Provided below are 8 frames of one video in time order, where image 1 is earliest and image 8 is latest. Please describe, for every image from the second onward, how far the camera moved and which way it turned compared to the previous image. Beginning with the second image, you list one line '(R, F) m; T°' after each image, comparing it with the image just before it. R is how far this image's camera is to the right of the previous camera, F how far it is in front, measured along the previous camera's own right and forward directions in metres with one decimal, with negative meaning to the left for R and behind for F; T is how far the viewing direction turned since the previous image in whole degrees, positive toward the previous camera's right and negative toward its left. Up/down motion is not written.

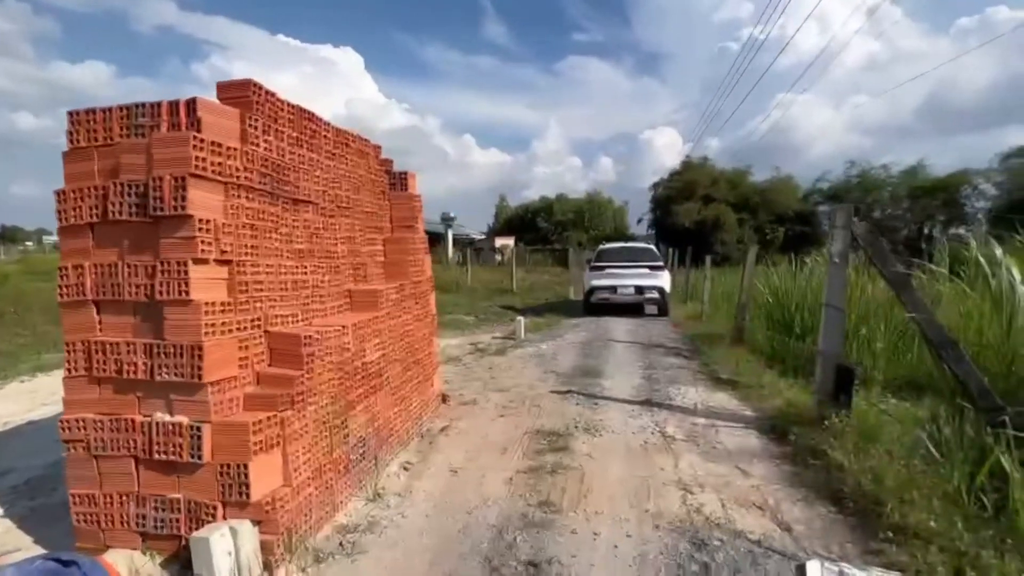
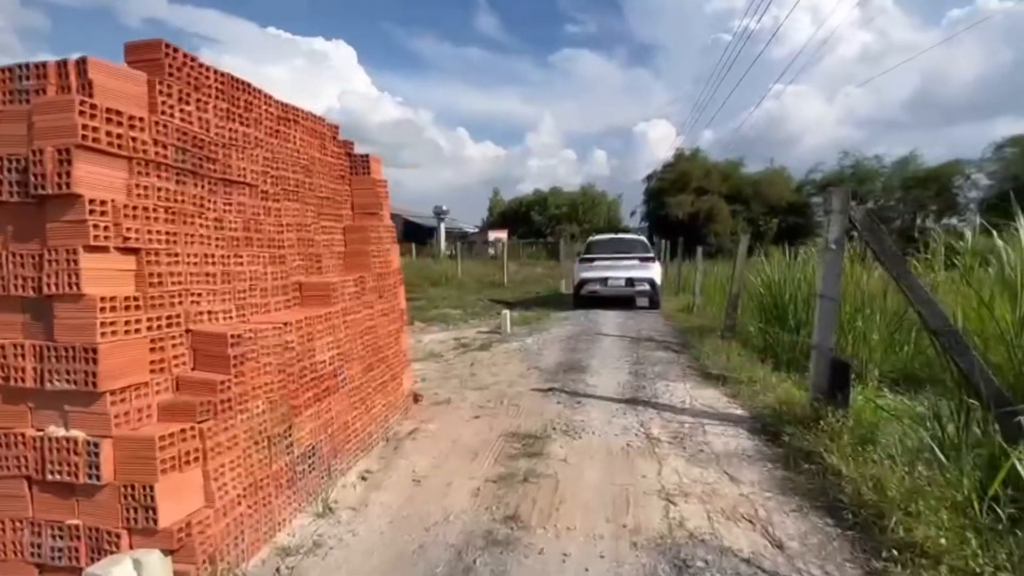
(+0.2, +0.4) m; +1°
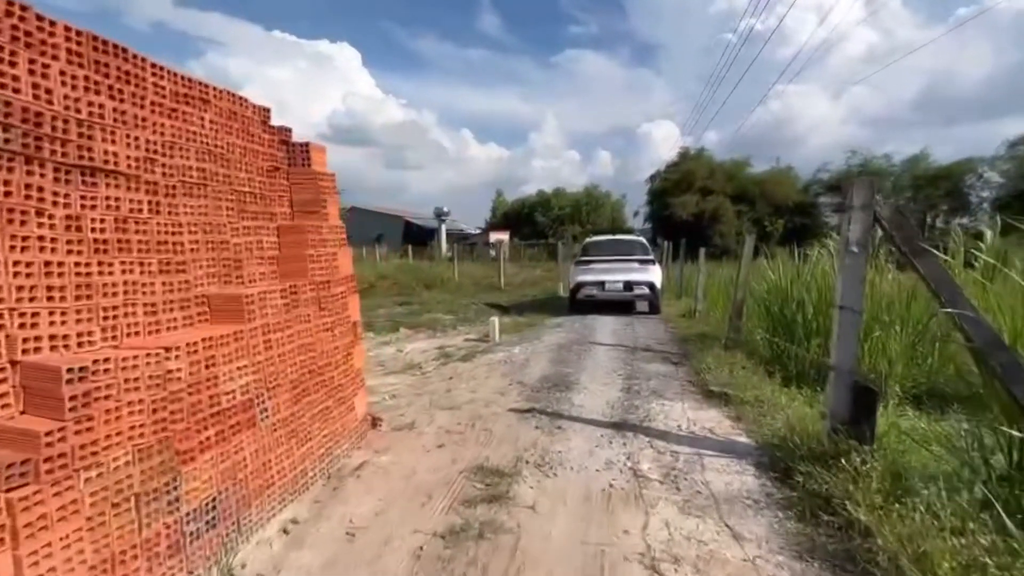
(+0.4, +0.7) m; -1°
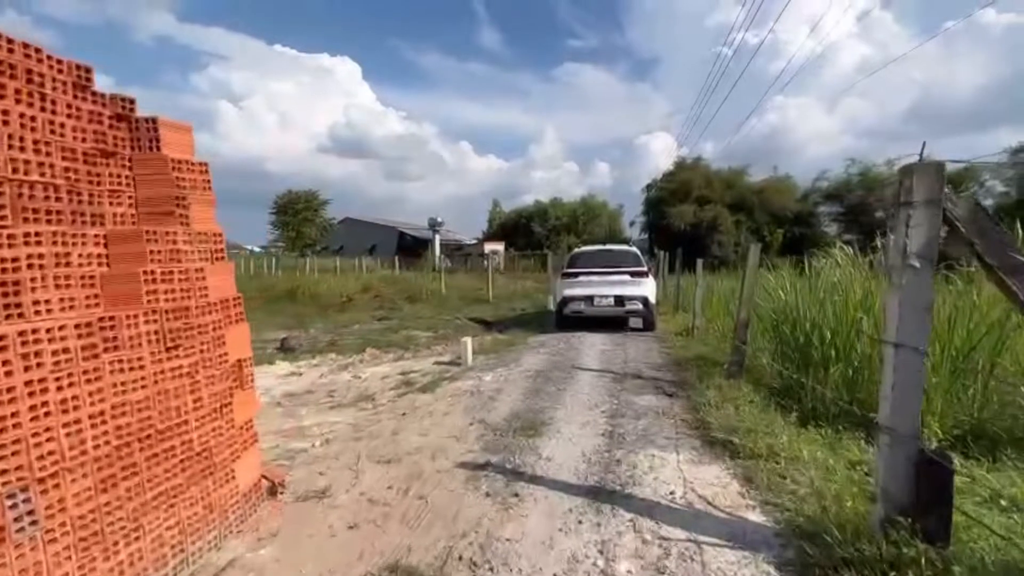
(+0.5, +1.2) m; 0°
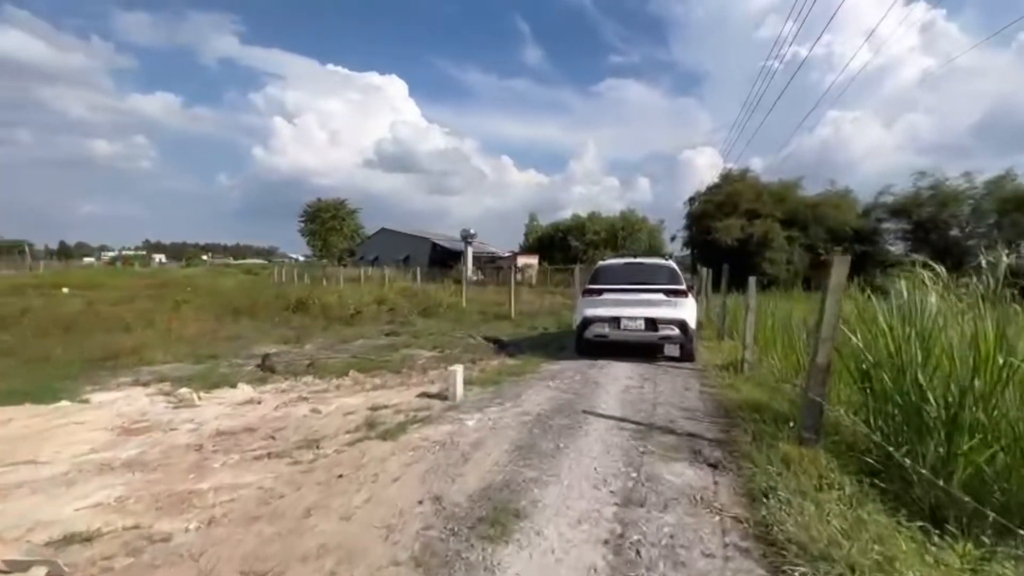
(+0.6, +1.8) m; -5°
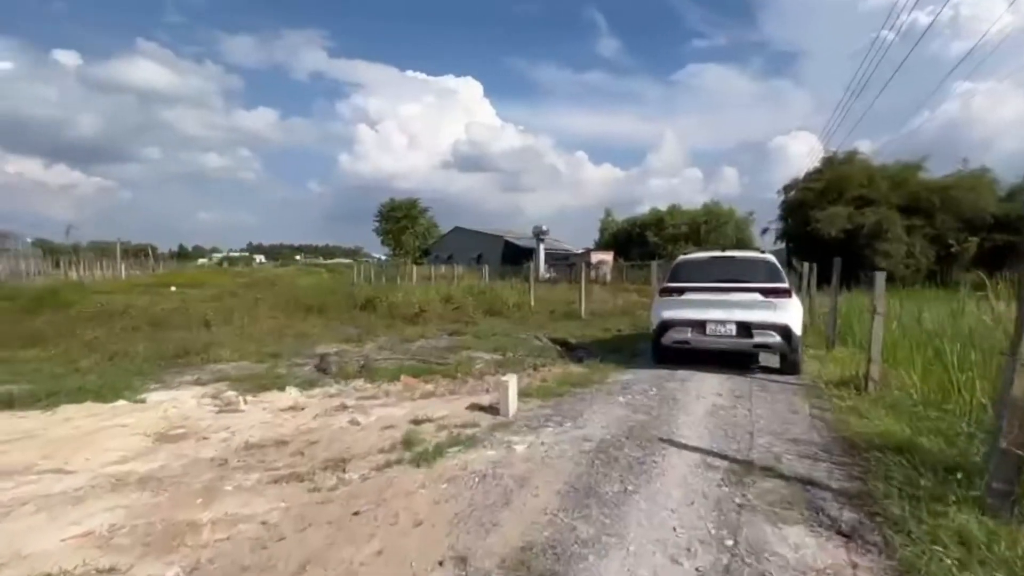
(+0.2, +1.1) m; -9°
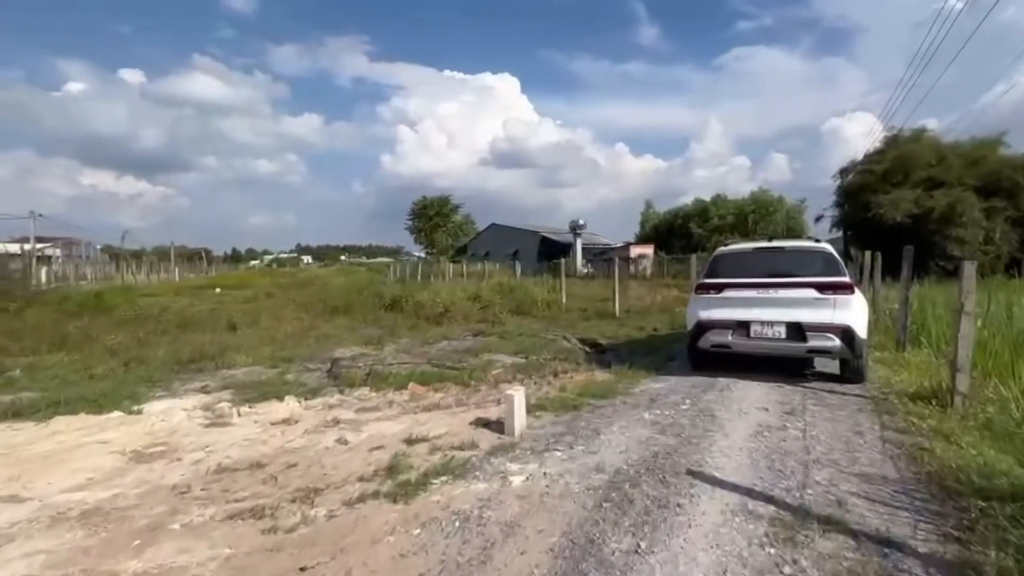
(+0.5, +0.9) m; -5°
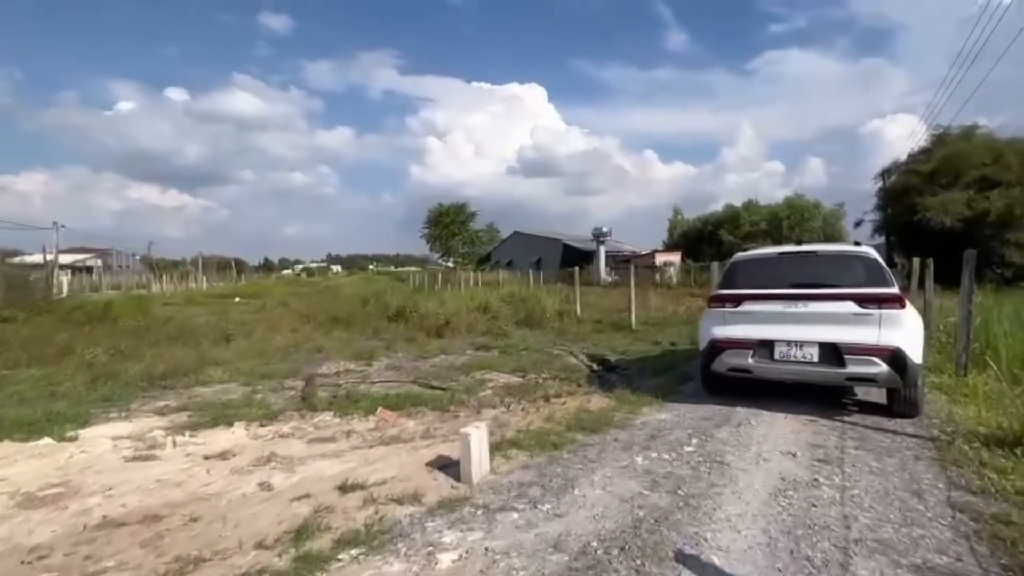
(+0.7, +1.1) m; -3°
